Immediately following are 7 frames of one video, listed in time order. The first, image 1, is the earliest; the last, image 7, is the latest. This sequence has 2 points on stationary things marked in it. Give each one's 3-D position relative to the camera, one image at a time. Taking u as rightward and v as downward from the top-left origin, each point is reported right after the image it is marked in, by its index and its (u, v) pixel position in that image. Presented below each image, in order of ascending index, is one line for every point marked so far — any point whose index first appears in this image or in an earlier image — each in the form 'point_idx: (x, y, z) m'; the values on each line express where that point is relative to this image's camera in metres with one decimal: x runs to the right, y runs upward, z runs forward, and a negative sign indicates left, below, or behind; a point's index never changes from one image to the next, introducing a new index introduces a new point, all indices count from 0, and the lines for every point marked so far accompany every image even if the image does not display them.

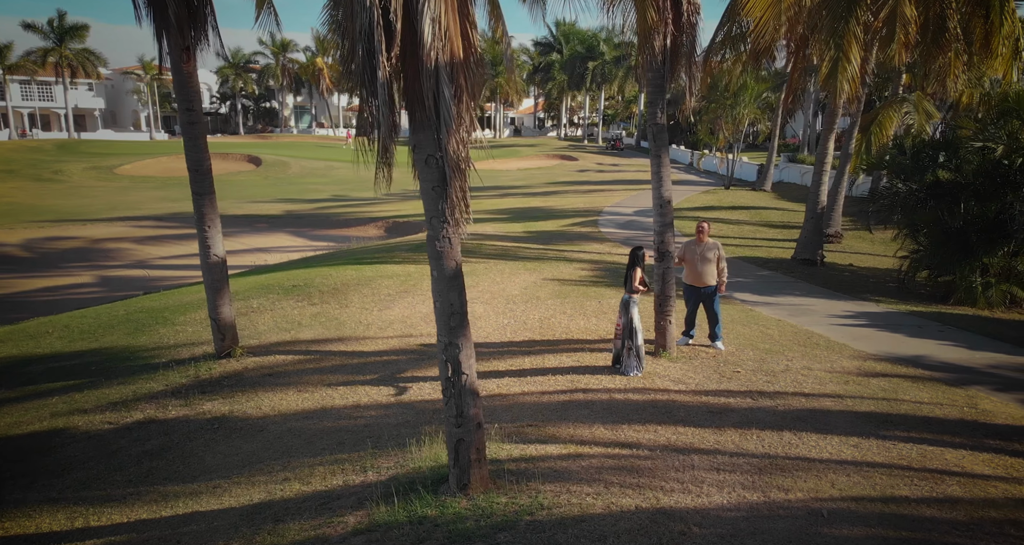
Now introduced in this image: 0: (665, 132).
0: (+2.0, +1.9, +8.2) m
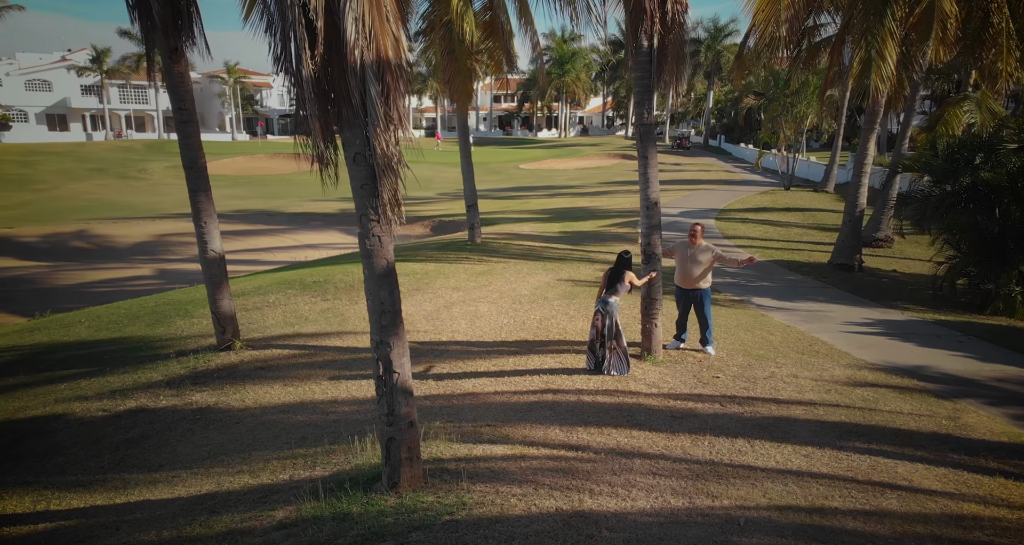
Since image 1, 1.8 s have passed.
0: (+1.9, +1.8, +8.1) m
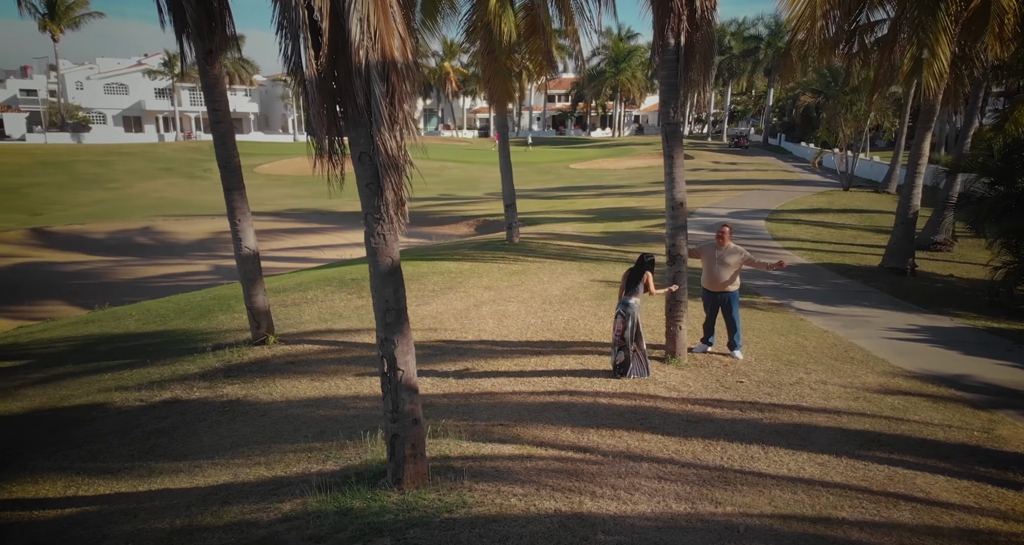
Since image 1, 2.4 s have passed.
0: (+2.2, +1.8, +8.0) m
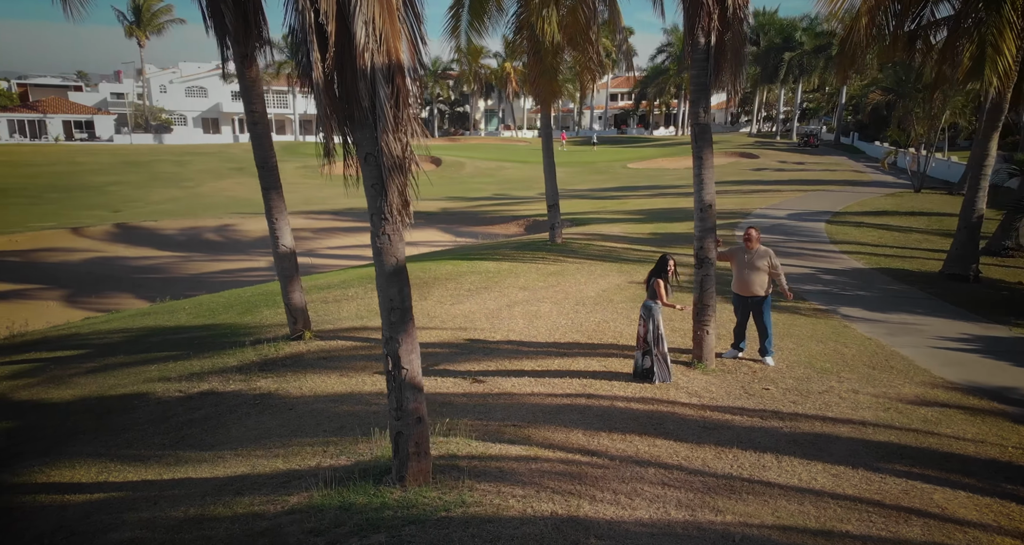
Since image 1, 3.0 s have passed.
0: (+2.5, +1.8, +7.9) m
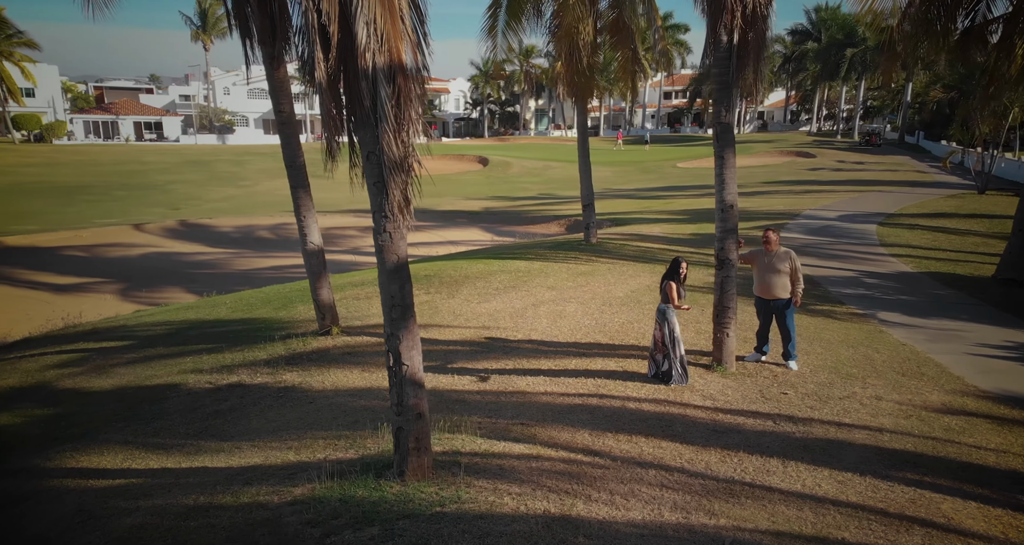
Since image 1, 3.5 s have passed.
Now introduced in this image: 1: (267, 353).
0: (+2.7, +1.8, +7.8) m
1: (-3.7, -1.2, +9.4) m
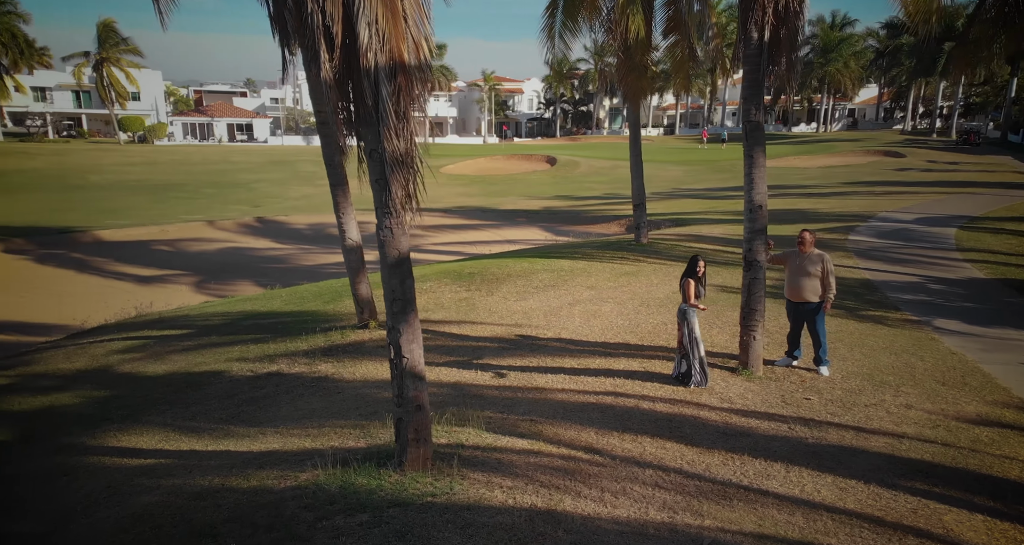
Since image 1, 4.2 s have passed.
0: (+3.0, +1.7, +7.6) m
1: (-3.3, -1.1, +9.7) m
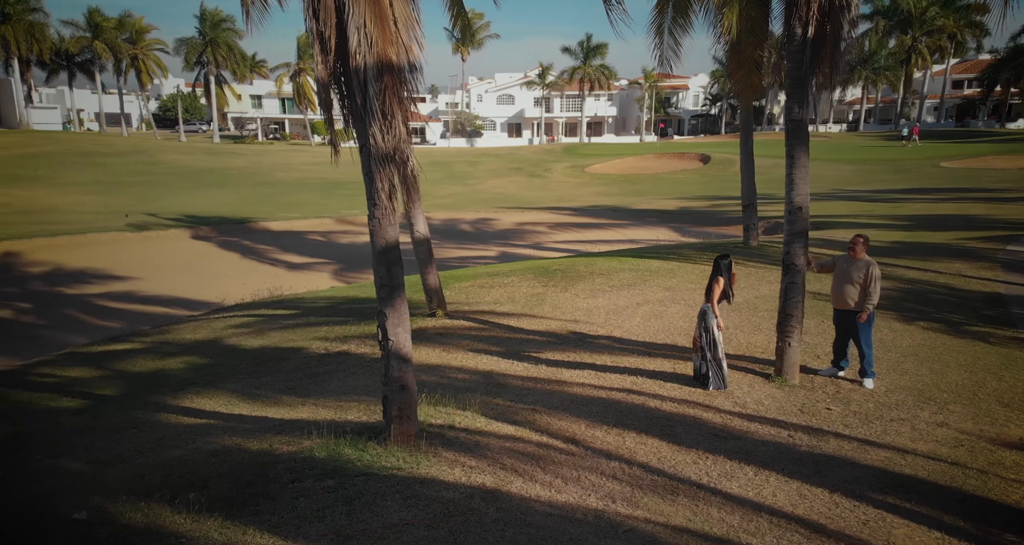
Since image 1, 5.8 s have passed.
0: (+3.4, +1.7, +7.4) m
1: (-2.6, -0.9, +10.5) m
